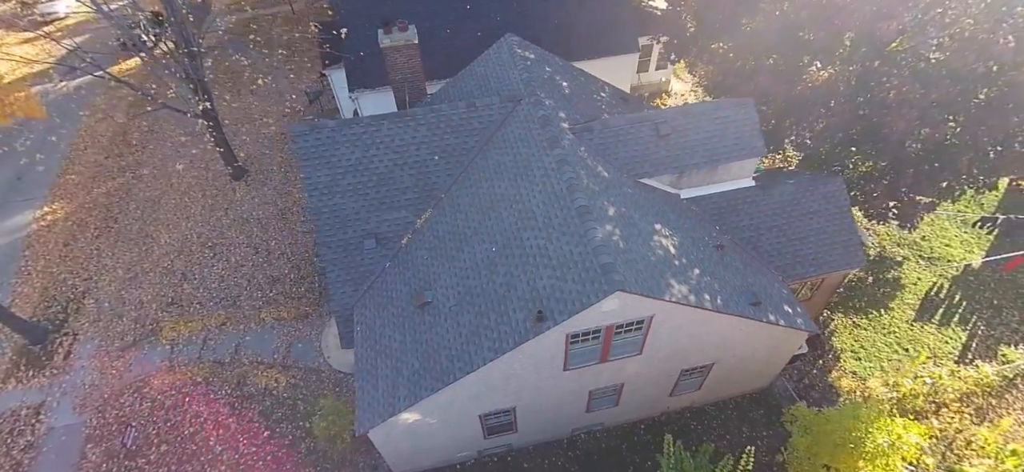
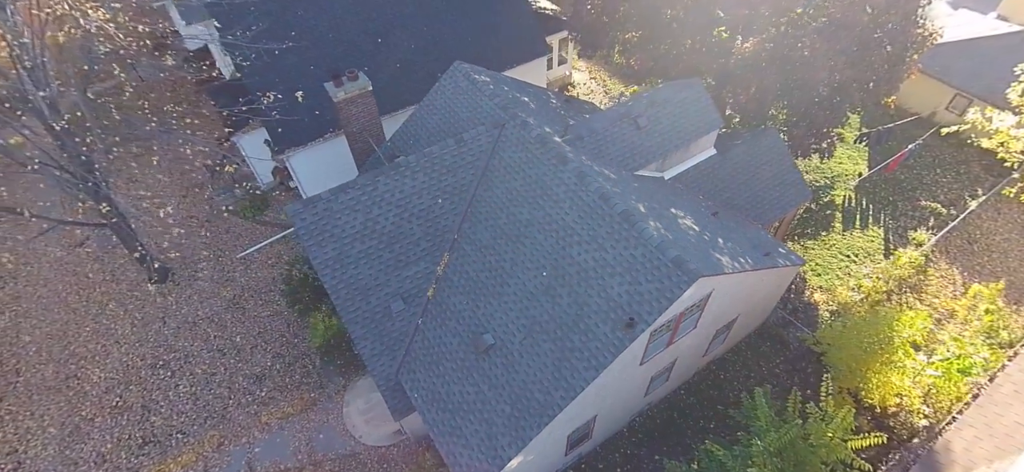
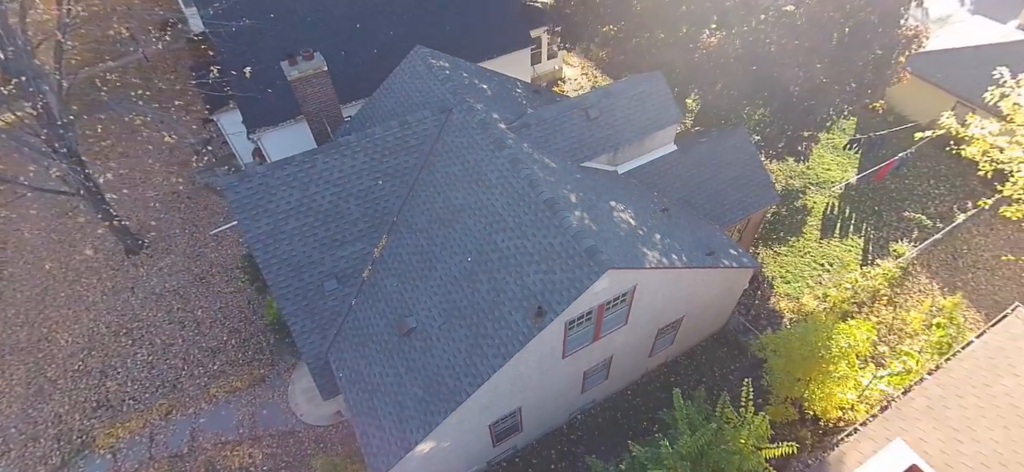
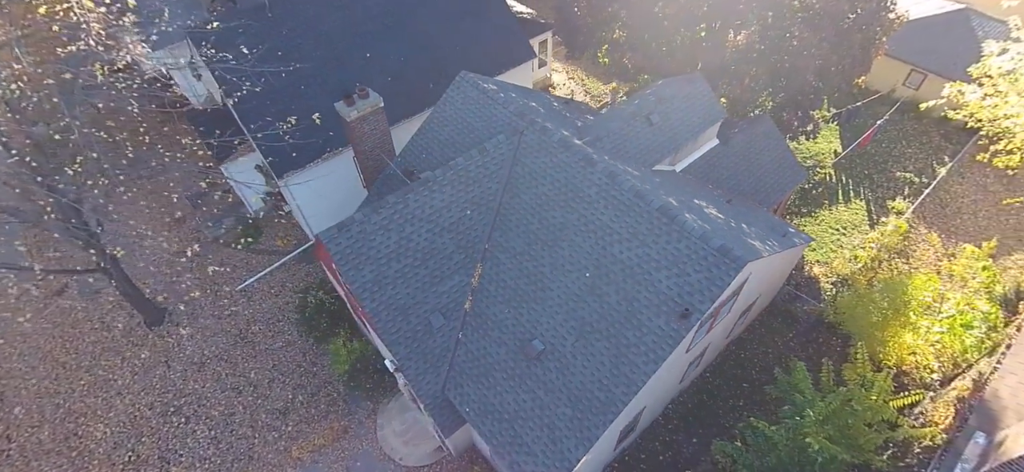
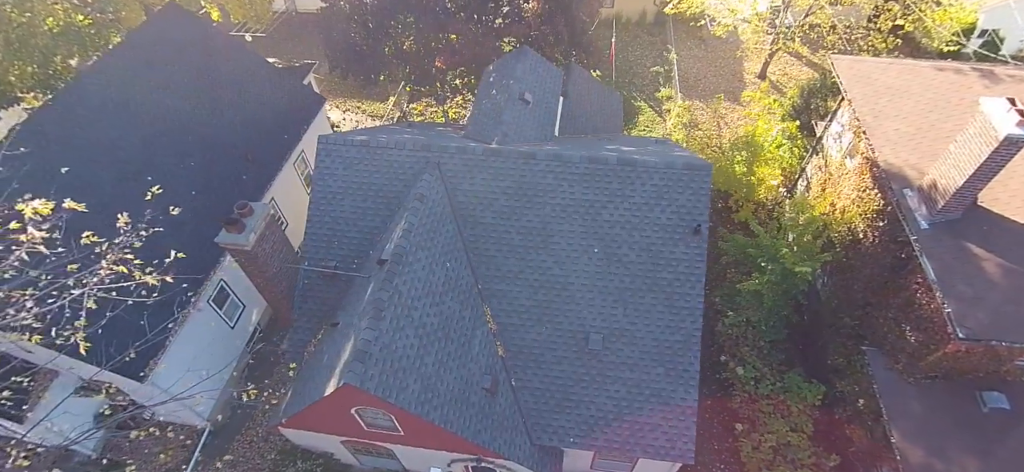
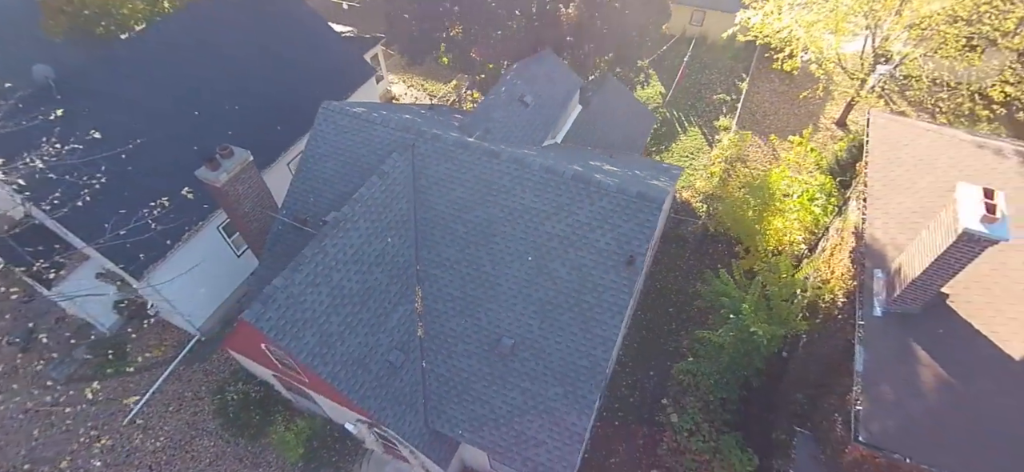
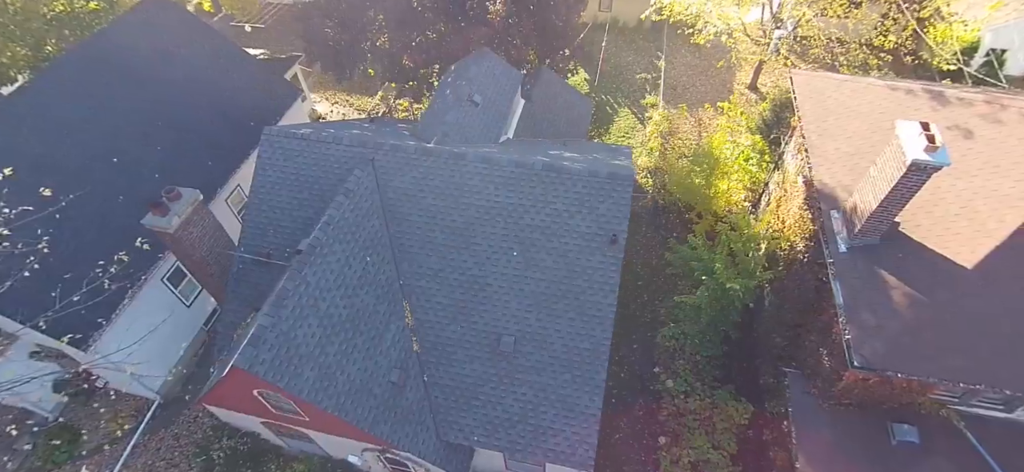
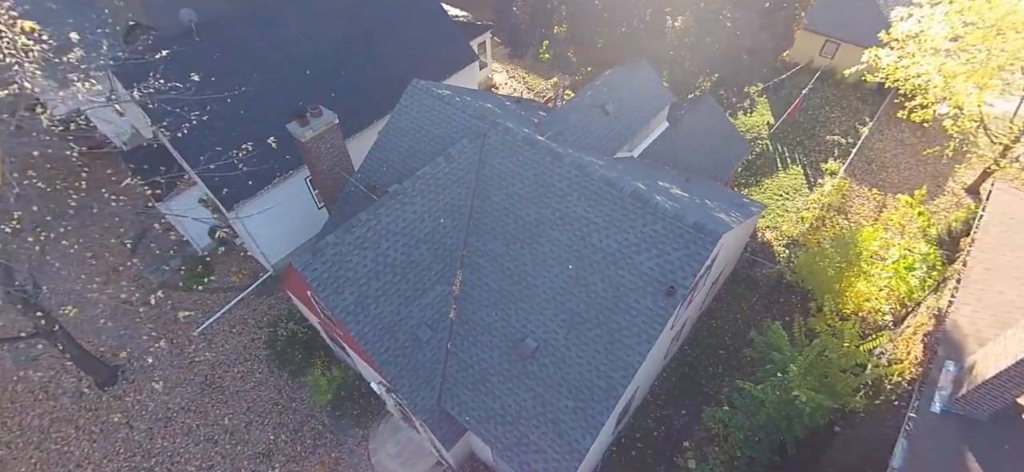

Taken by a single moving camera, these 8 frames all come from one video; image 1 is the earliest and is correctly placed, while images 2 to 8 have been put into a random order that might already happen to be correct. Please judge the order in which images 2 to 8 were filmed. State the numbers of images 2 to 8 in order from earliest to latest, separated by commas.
3, 2, 4, 8, 6, 7, 5
